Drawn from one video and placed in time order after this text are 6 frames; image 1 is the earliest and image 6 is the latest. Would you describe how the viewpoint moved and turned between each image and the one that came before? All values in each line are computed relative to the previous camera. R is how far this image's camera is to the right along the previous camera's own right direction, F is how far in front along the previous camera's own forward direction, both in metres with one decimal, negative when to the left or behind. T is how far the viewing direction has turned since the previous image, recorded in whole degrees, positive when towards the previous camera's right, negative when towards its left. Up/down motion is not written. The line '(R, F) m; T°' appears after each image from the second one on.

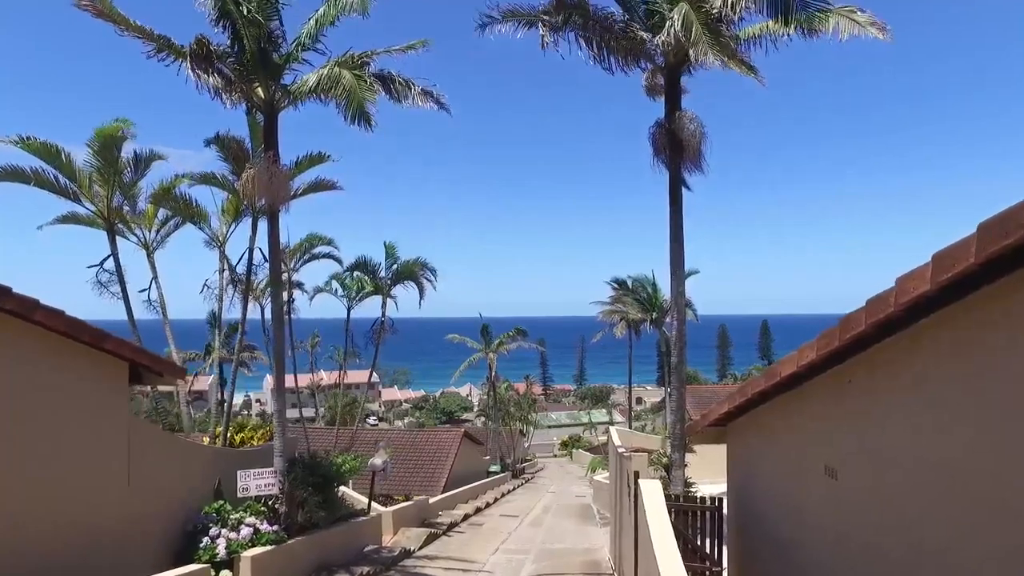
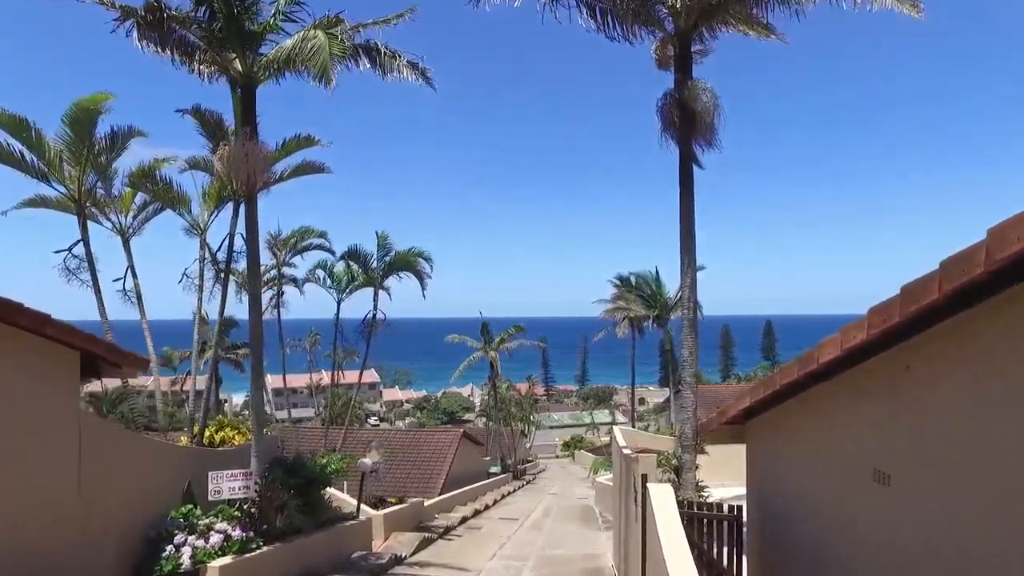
(+0.1, +0.8) m; 0°
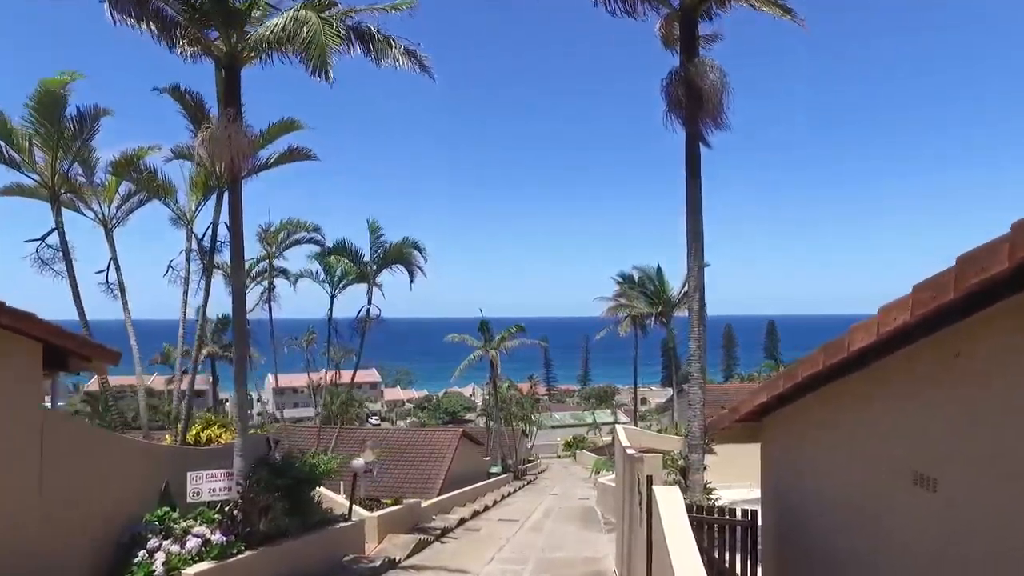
(+0.1, +0.5) m; 0°
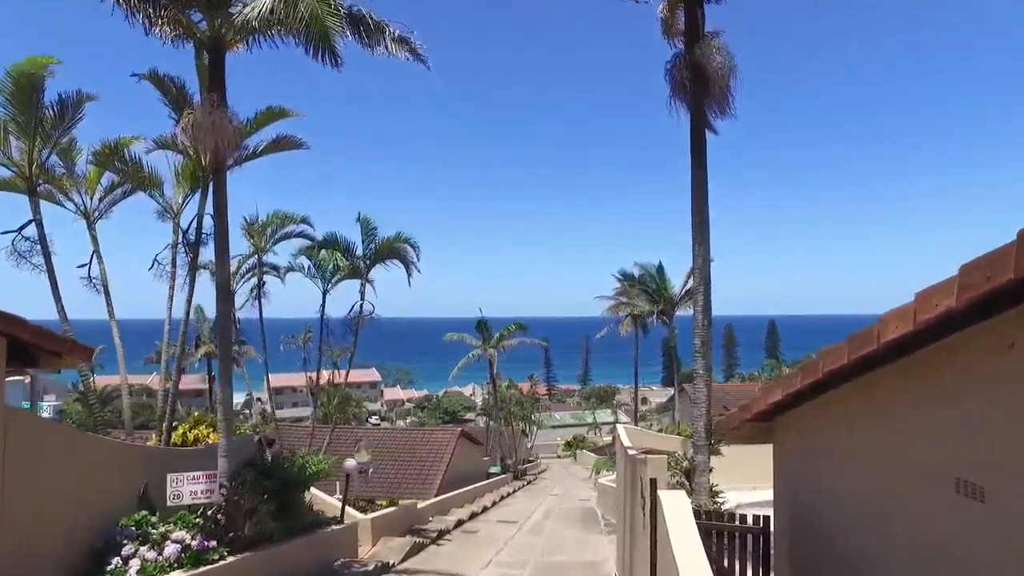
(0.0, +0.4) m; 0°
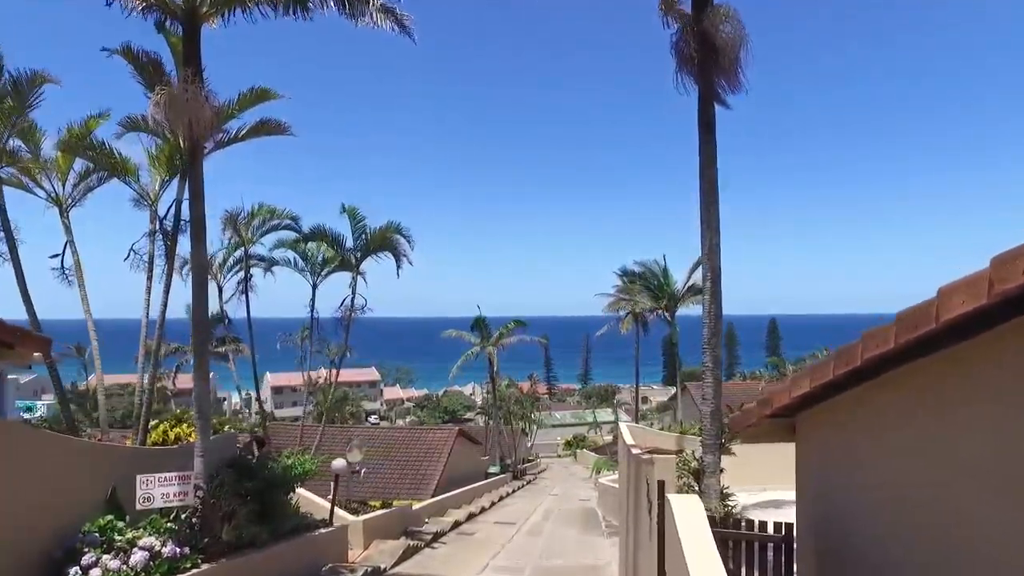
(0.0, +0.6) m; 0°
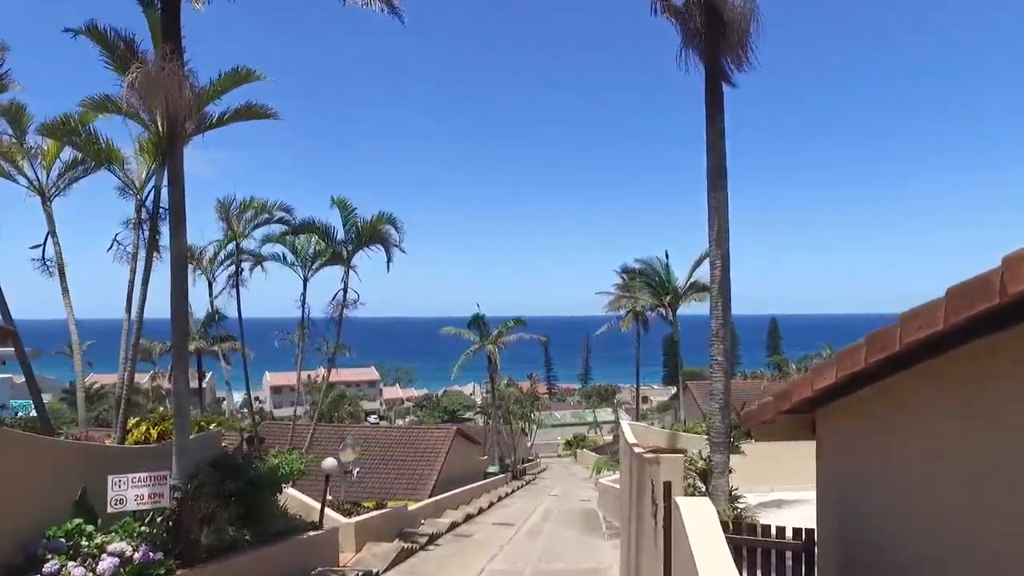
(0.0, +0.5) m; 0°
